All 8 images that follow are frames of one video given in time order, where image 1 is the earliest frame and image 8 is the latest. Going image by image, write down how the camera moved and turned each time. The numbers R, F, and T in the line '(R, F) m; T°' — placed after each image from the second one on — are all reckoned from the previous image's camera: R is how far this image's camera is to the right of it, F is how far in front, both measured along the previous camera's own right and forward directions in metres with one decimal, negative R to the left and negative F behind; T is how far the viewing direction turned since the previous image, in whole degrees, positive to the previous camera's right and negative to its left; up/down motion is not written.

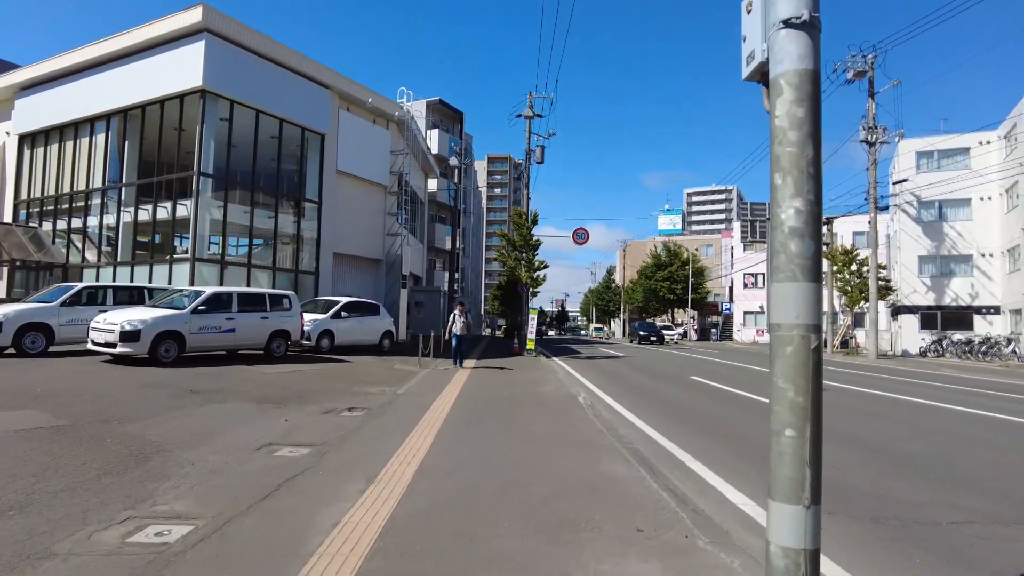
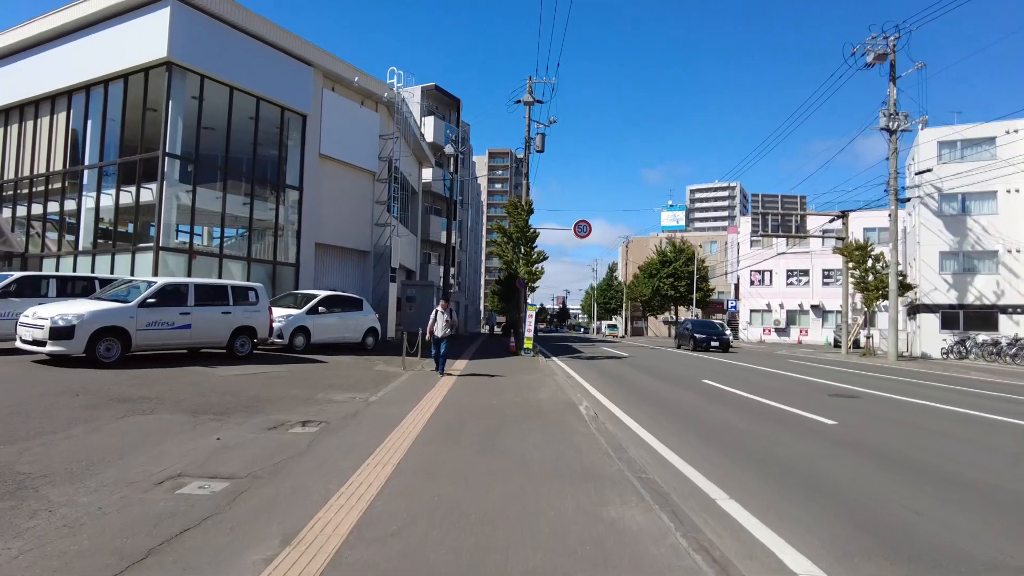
(+0.2, +1.7) m; 0°
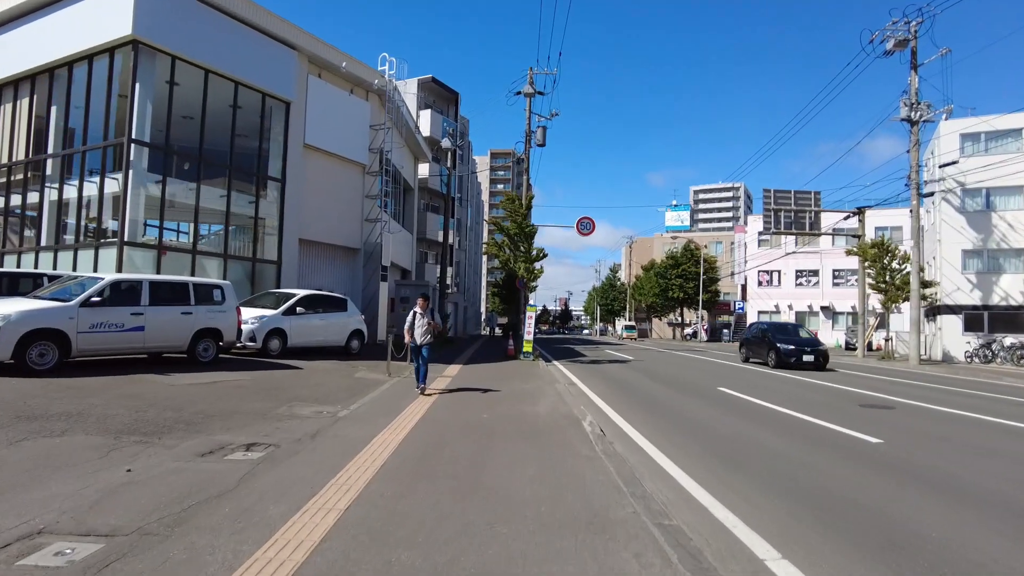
(+0.1, +1.5) m; 0°
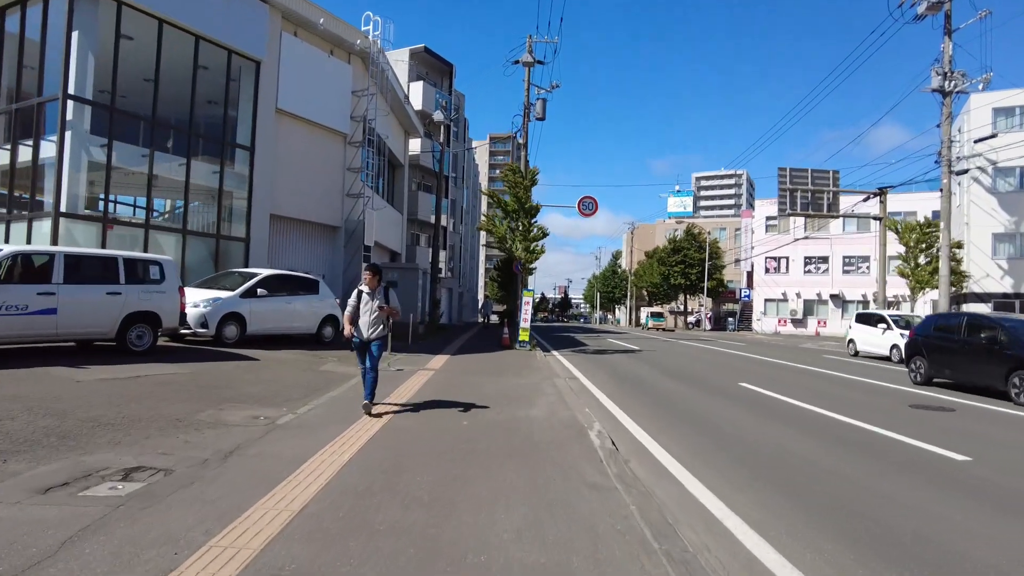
(+0.1, +2.0) m; 0°
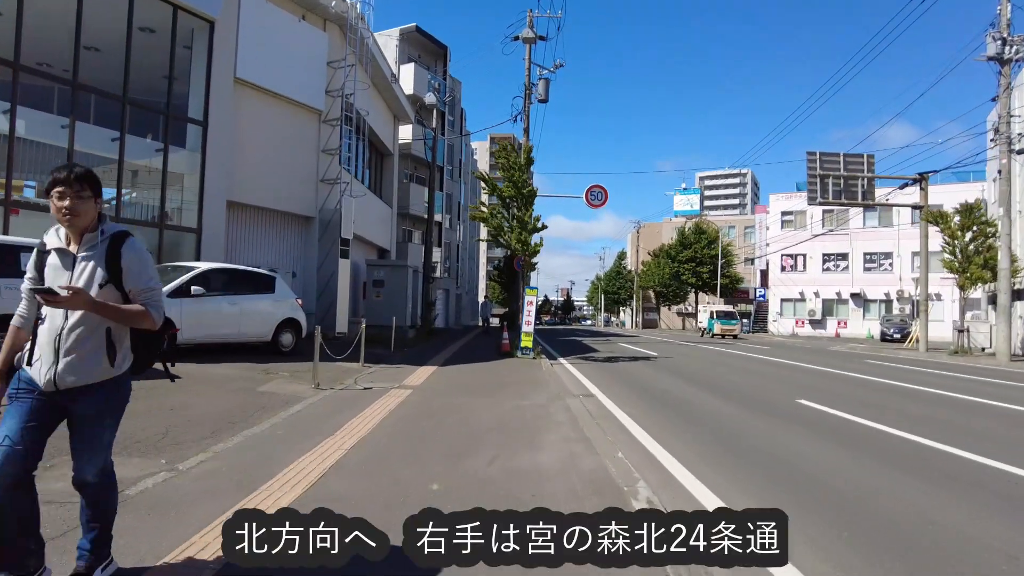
(0.0, +2.9) m; 0°
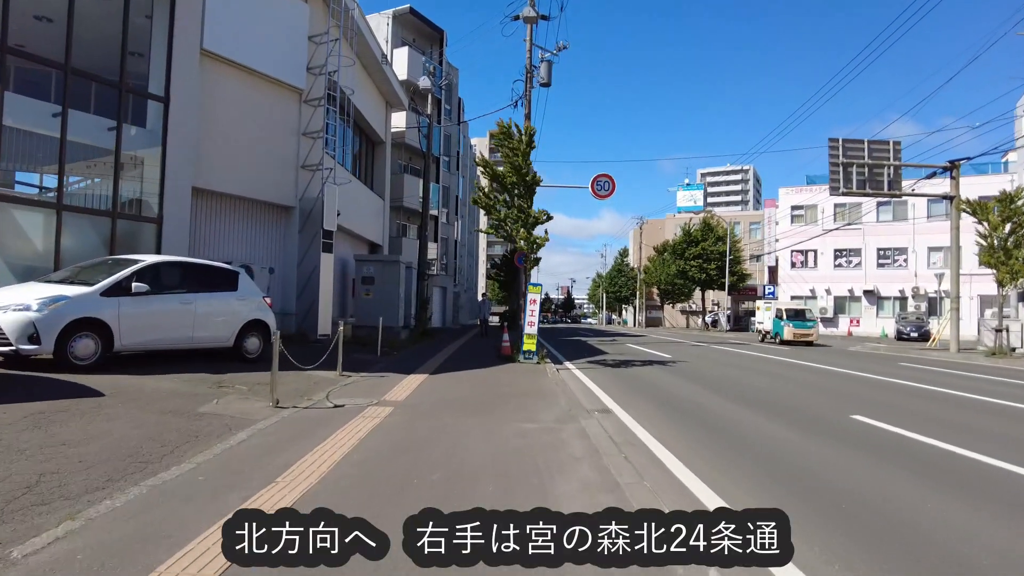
(0.0, +1.8) m; 0°
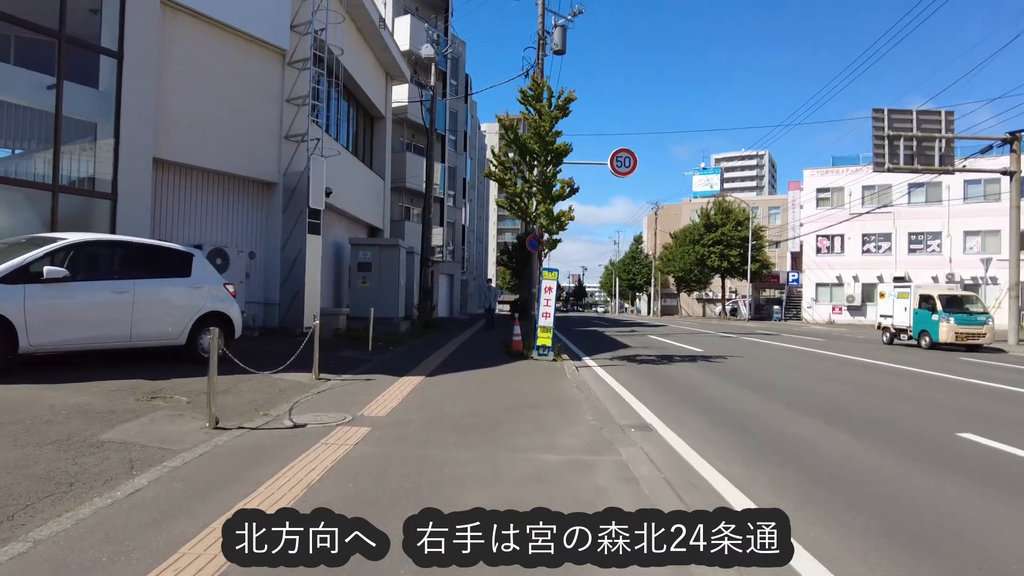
(0.0, +2.0) m; -1°
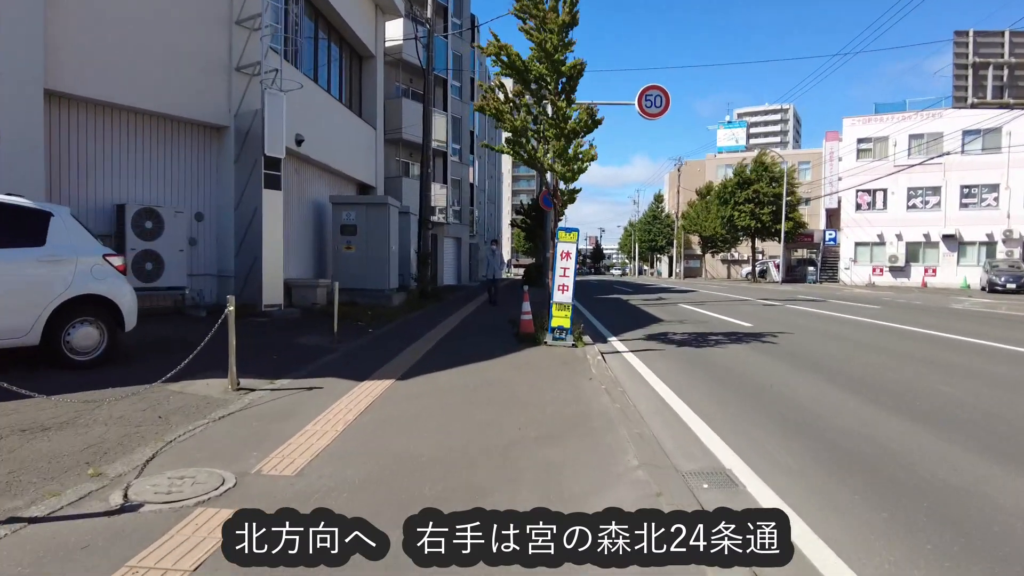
(+0.1, +3.0) m; -1°
